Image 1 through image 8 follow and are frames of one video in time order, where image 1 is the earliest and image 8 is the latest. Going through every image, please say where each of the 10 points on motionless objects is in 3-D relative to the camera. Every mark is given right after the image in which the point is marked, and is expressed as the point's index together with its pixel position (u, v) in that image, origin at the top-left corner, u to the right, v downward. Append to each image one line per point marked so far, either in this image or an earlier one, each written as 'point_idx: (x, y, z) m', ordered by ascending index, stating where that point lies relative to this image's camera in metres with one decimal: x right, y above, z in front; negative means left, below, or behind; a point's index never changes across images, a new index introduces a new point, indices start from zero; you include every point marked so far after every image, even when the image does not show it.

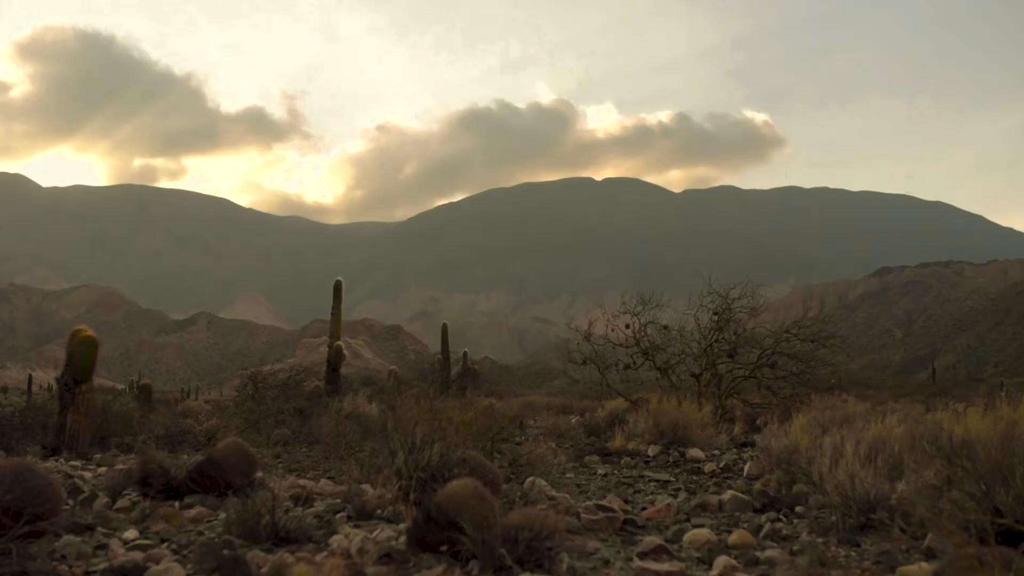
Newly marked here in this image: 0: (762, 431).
0: (+2.6, -1.5, +11.7) m
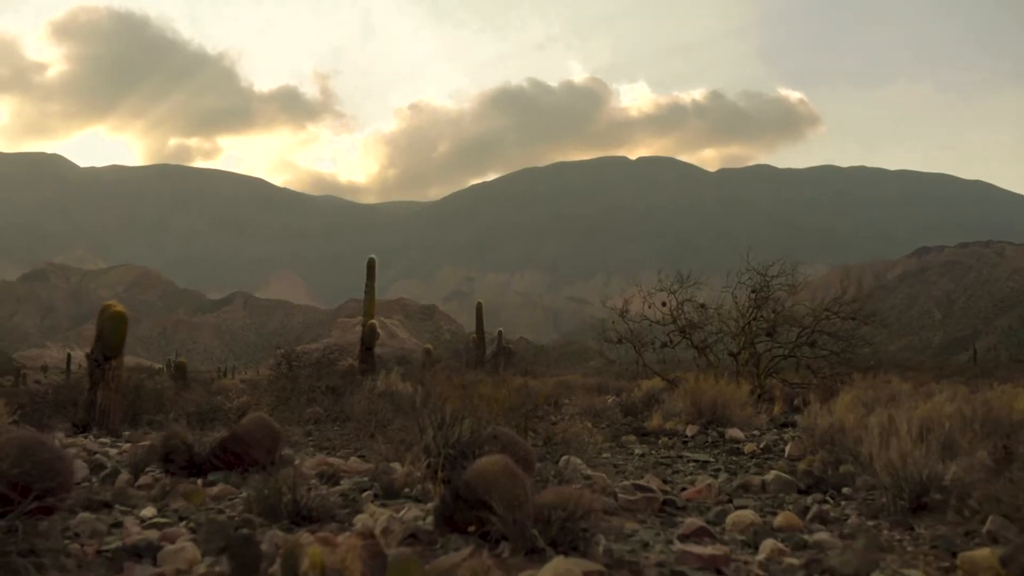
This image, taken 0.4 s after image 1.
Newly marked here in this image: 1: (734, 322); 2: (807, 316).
0: (+3.0, -1.3, +11.5) m
1: (+2.7, -0.4, +13.6) m
2: (+3.5, -0.4, +13.4) m
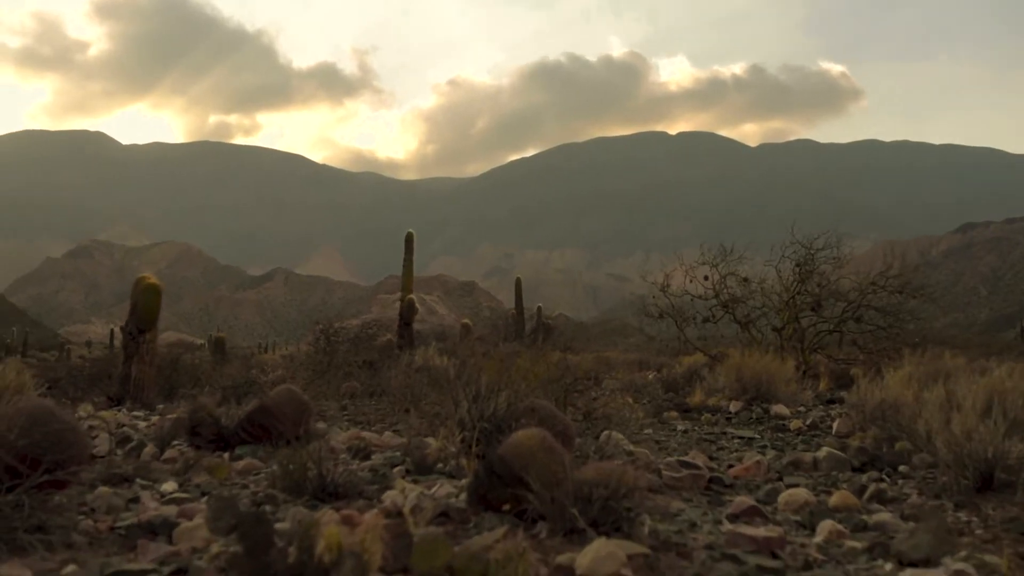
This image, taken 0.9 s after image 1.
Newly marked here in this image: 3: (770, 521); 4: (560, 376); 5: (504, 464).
0: (+3.4, -1.0, +11.2) m
1: (+3.2, -0.1, +13.3) m
2: (+4.0, 0.0, +13.0) m
3: (+0.8, -0.7, +3.4) m
4: (+0.2, -0.4, +5.6) m
5: (0.0, -0.5, +3.0) m
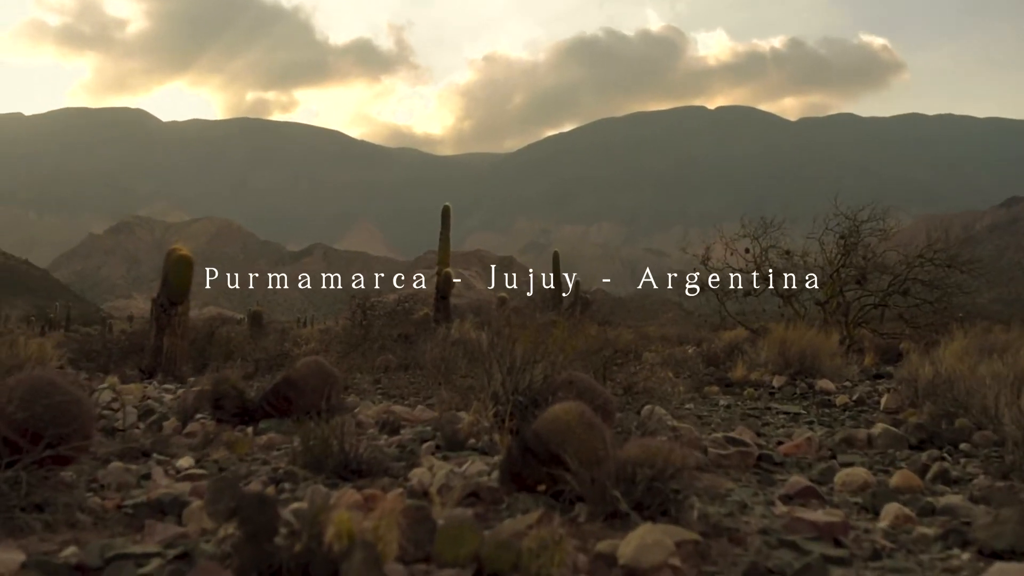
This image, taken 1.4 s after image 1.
0: (+3.7, -0.7, +10.8) m
1: (+3.6, +0.2, +12.9) m
2: (+4.4, +0.3, +12.6) m
3: (+0.9, -0.6, +3.2) m
4: (+0.4, -0.3, +5.3) m
5: (+0.1, -0.4, +2.8) m
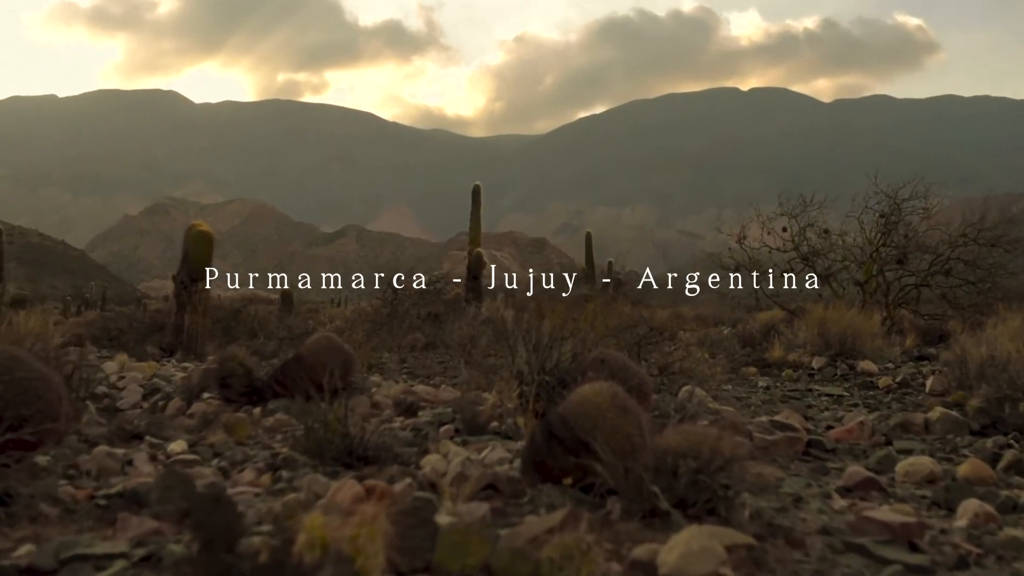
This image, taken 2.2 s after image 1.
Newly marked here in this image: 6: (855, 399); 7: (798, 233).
0: (+4.0, -0.5, +10.4) m
1: (+4.0, +0.5, +12.5) m
2: (+4.7, +0.5, +12.1) m
3: (+1.0, -0.5, +2.8) m
4: (+0.5, -0.2, +5.0) m
5: (+0.1, -0.3, +2.4) m
6: (+2.1, -0.7, +6.8) m
7: (+3.5, +0.7, +13.4) m
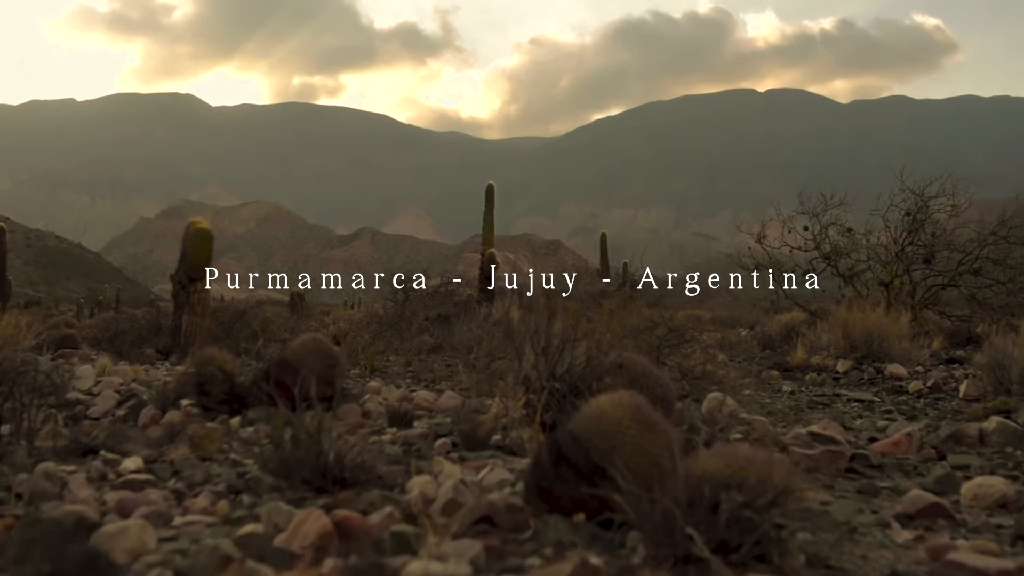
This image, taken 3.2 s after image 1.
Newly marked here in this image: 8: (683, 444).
0: (+4.1, -0.5, +9.9) m
1: (+4.1, +0.5, +12.0) m
2: (+4.9, +0.5, +11.7) m
3: (+1.0, -0.5, +2.4) m
4: (+0.6, -0.2, +4.6) m
5: (+0.1, -0.3, +2.0) m
6: (+2.2, -0.7, +6.4) m
7: (+3.6, +0.7, +12.9) m
8: (+0.4, -0.3, +2.3) m
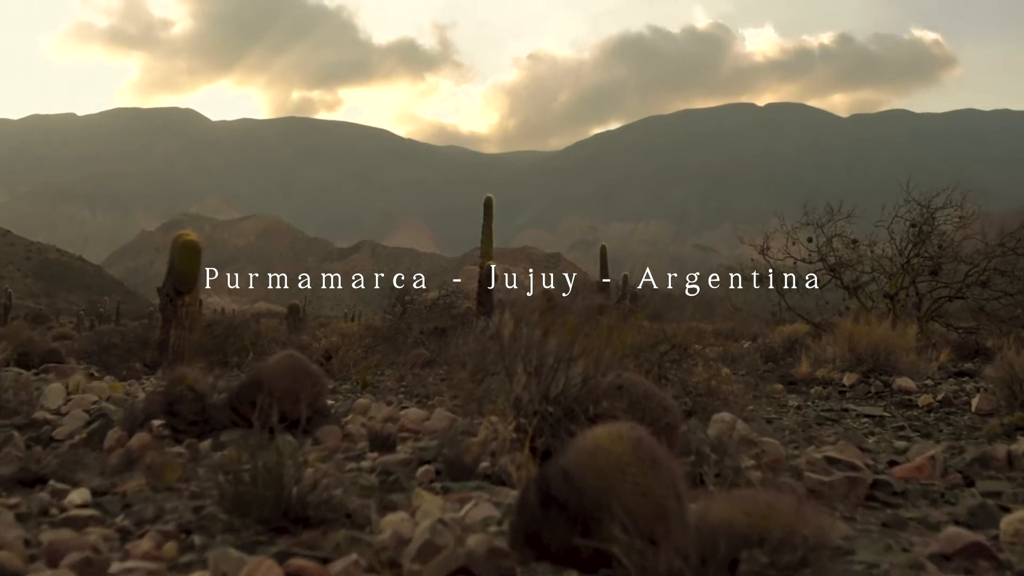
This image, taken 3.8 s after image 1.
0: (+4.1, -0.6, +9.6) m
1: (+4.1, +0.3, +11.8) m
2: (+4.8, +0.4, +11.4) m
3: (+0.9, -0.5, +2.1) m
4: (+0.6, -0.2, +4.3) m
5: (+0.1, -0.3, +1.8) m
6: (+2.1, -0.7, +6.1) m
7: (+3.6, +0.5, +12.7) m
8: (+0.3, -0.3, +2.0) m
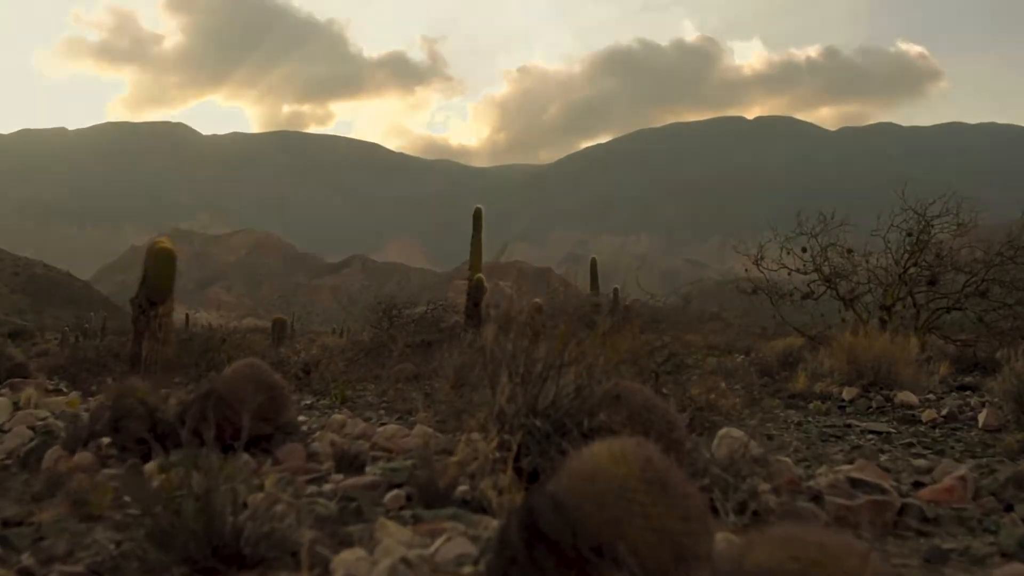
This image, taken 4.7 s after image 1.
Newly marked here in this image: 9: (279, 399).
0: (+4.0, -0.7, +9.3) m
1: (+3.9, +0.2, +11.5) m
2: (+4.7, +0.3, +11.1) m
3: (+0.9, -0.5, +1.8) m
4: (+0.5, -0.2, +4.0) m
5: (+0.1, -0.3, +1.4) m
6: (+2.1, -0.8, +5.7) m
7: (+3.5, +0.4, +12.4) m
8: (+0.3, -0.3, +1.7) m
9: (-0.7, -0.3, +3.3) m
